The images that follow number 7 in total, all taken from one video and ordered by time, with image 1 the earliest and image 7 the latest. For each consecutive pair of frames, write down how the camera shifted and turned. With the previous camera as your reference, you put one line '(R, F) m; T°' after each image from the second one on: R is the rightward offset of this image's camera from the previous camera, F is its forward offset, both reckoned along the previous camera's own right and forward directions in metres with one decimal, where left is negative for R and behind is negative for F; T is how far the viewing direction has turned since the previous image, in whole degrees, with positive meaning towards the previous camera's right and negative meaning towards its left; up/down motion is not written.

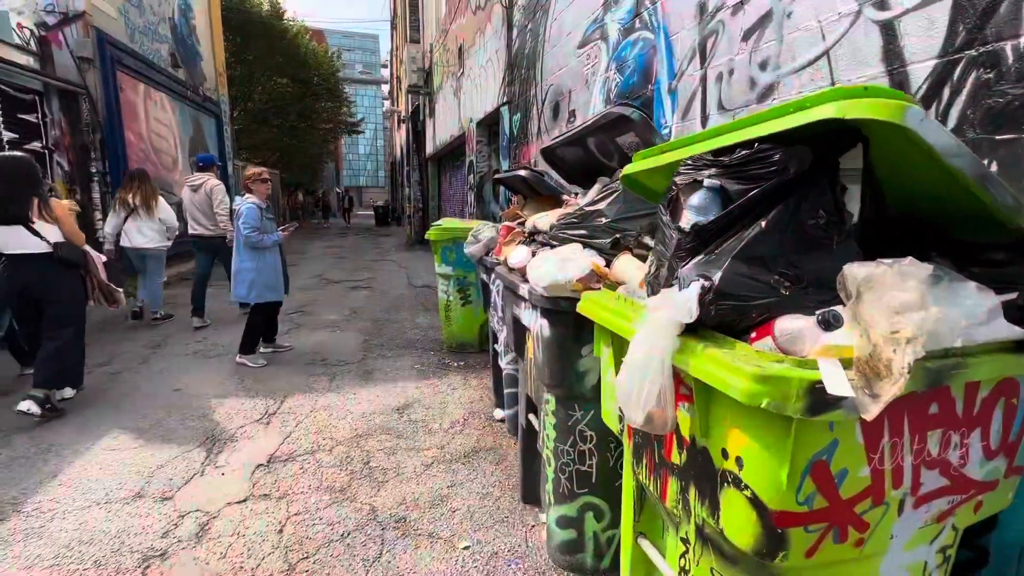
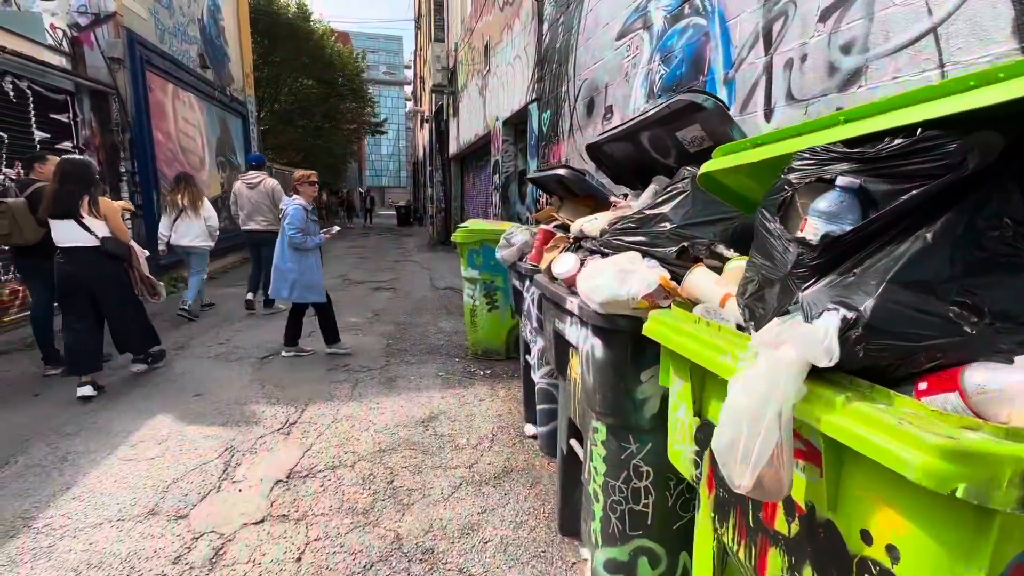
(-0.1, +0.2) m; -2°
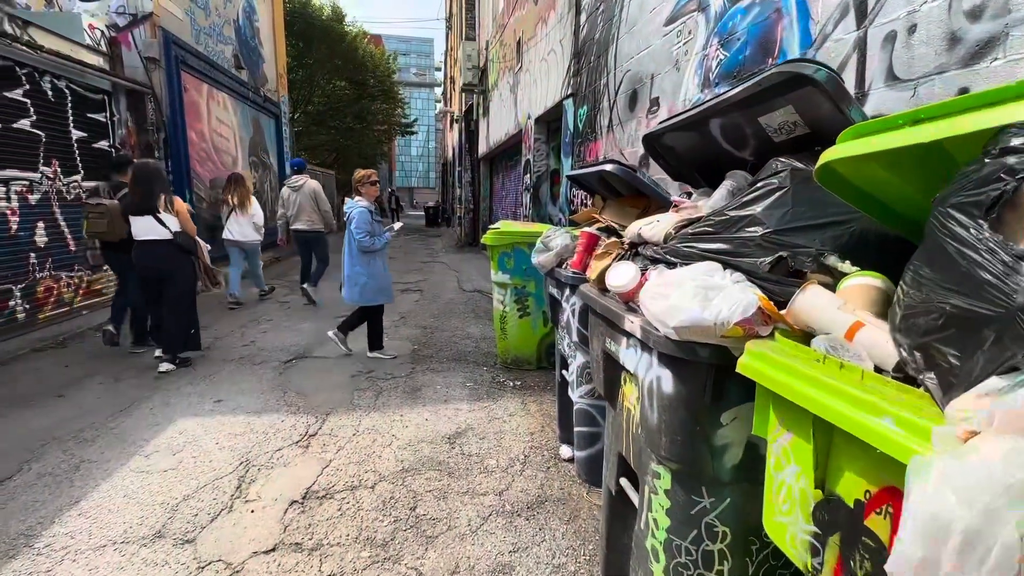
(-0.1, +0.3) m; -3°
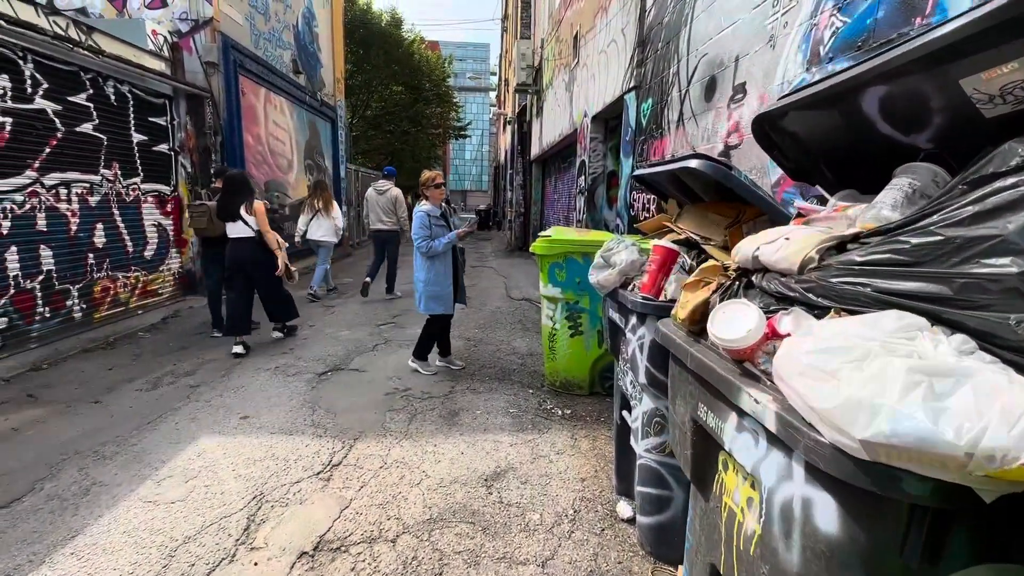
(0.0, +0.5) m; -6°
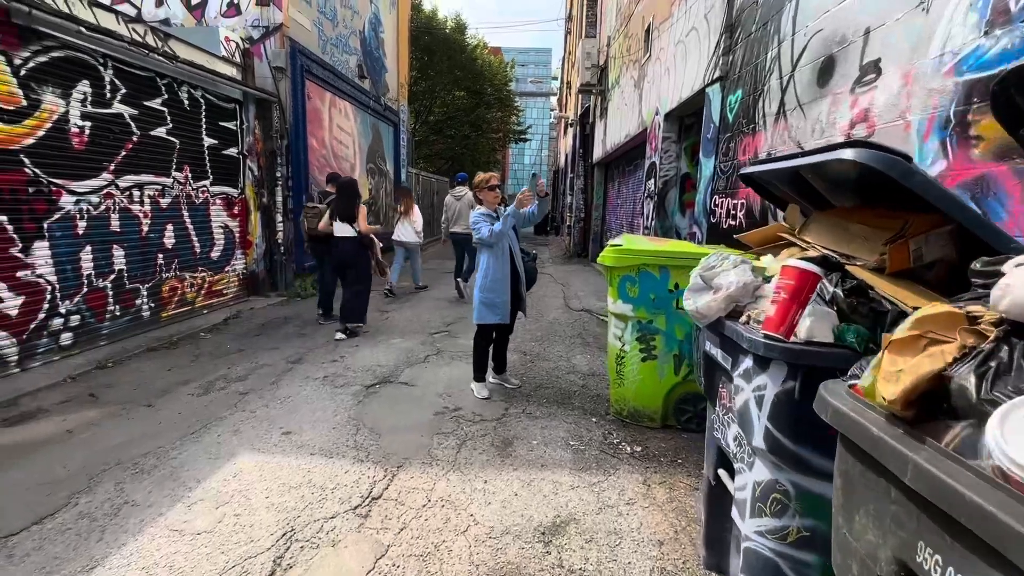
(-0.1, +0.4) m; -7°
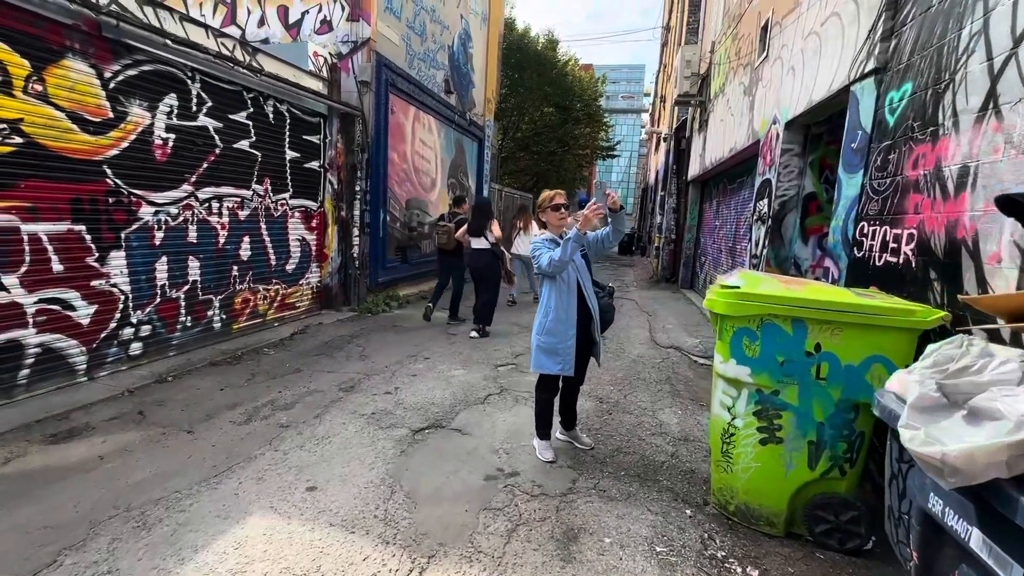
(0.0, +0.7) m; -10°
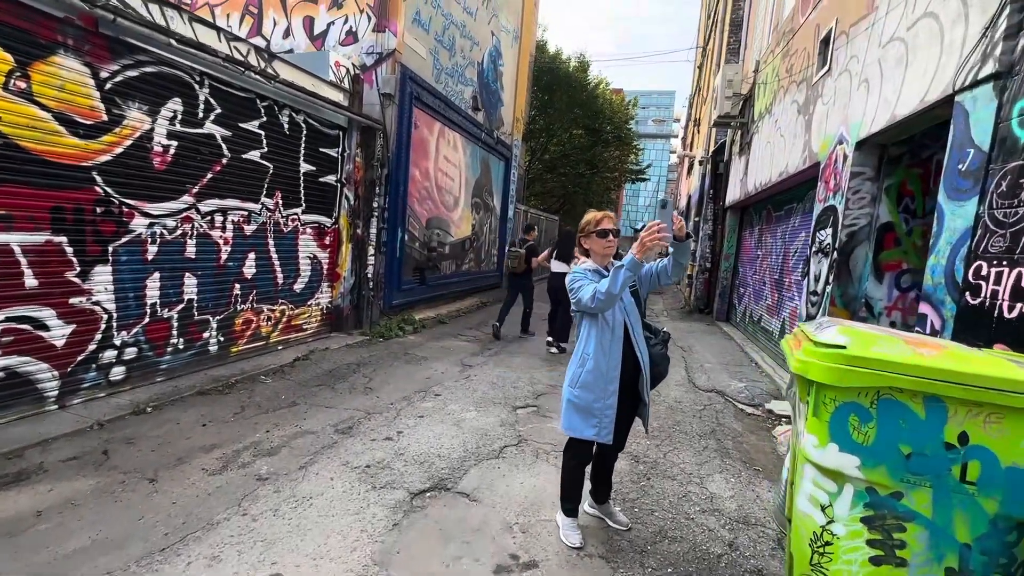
(0.0, +0.6) m; -3°
